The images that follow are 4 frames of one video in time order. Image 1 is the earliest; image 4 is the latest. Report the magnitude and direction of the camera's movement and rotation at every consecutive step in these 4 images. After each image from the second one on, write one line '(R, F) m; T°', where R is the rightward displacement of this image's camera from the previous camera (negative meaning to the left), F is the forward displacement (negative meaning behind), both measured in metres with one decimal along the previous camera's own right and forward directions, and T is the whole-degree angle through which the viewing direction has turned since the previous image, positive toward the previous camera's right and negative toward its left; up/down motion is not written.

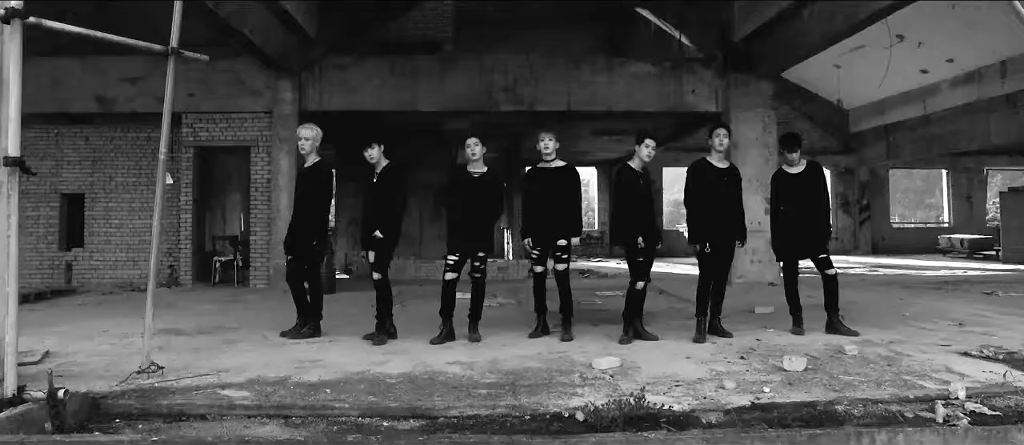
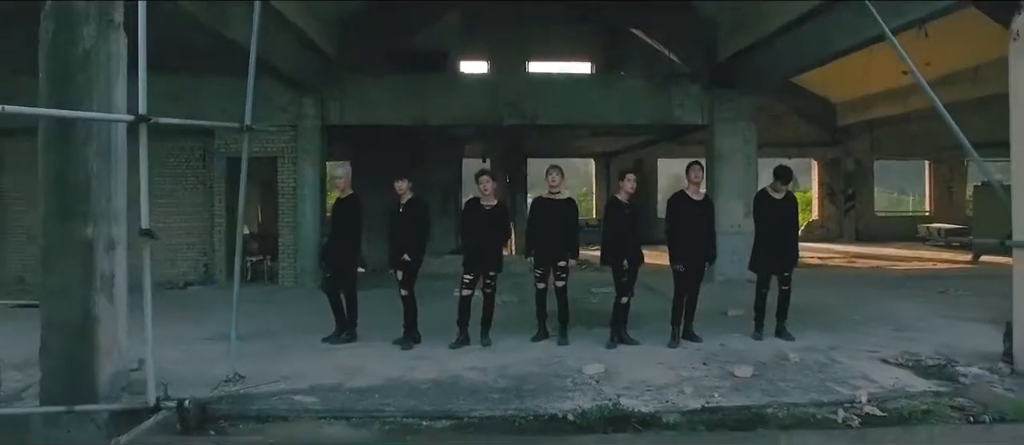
(0.0, -1.0) m; 0°
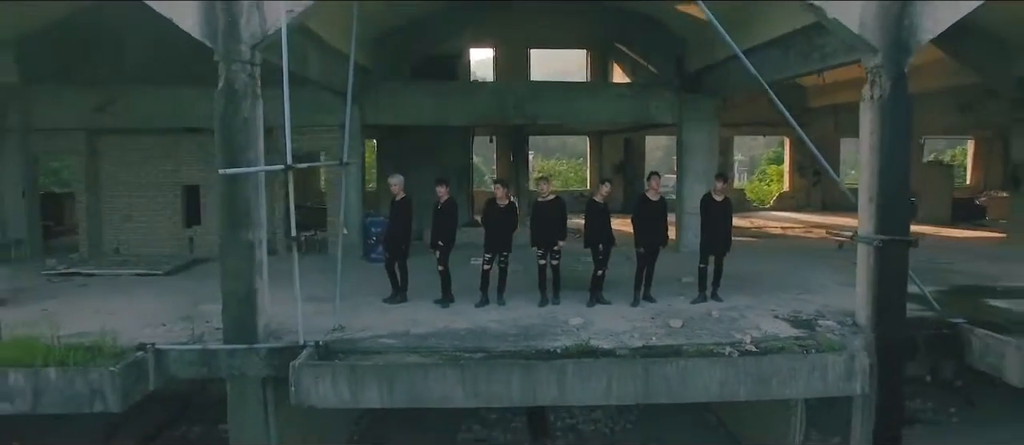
(-0.1, -2.5) m; 0°
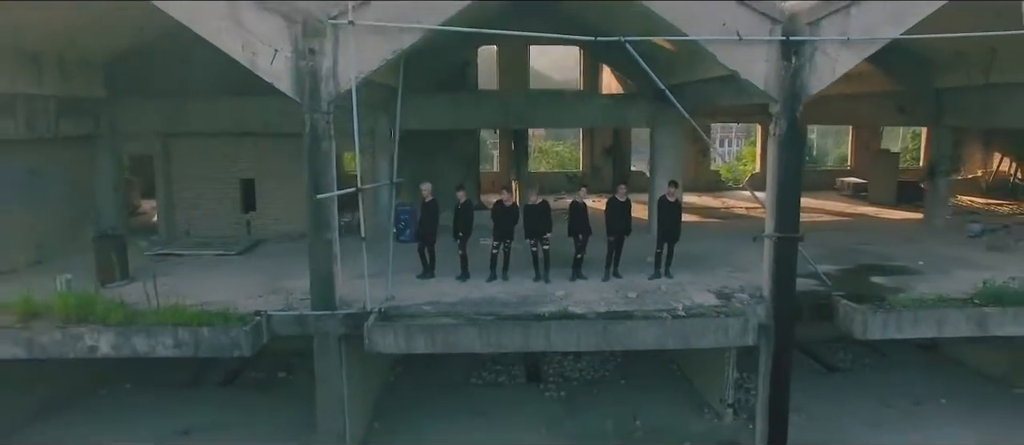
(0.0, -2.9) m; 0°
